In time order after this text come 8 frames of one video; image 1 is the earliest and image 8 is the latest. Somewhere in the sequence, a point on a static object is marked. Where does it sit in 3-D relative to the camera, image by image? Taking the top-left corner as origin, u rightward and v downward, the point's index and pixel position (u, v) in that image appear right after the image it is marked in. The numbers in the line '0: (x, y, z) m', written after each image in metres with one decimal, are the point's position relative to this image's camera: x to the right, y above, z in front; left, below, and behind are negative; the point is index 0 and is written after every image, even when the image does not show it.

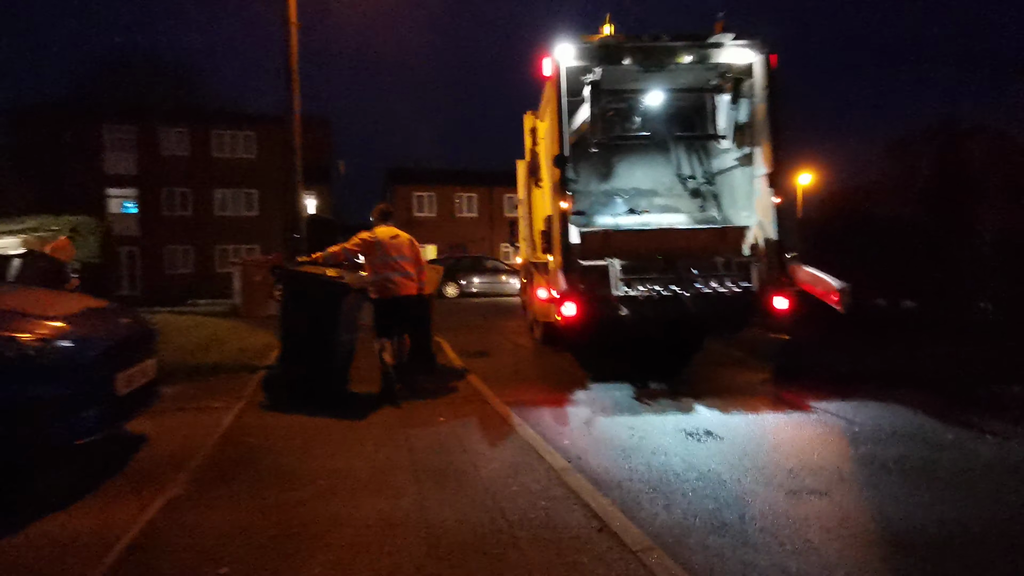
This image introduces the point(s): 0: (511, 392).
0: (-0.1, -1.7, +9.3) m
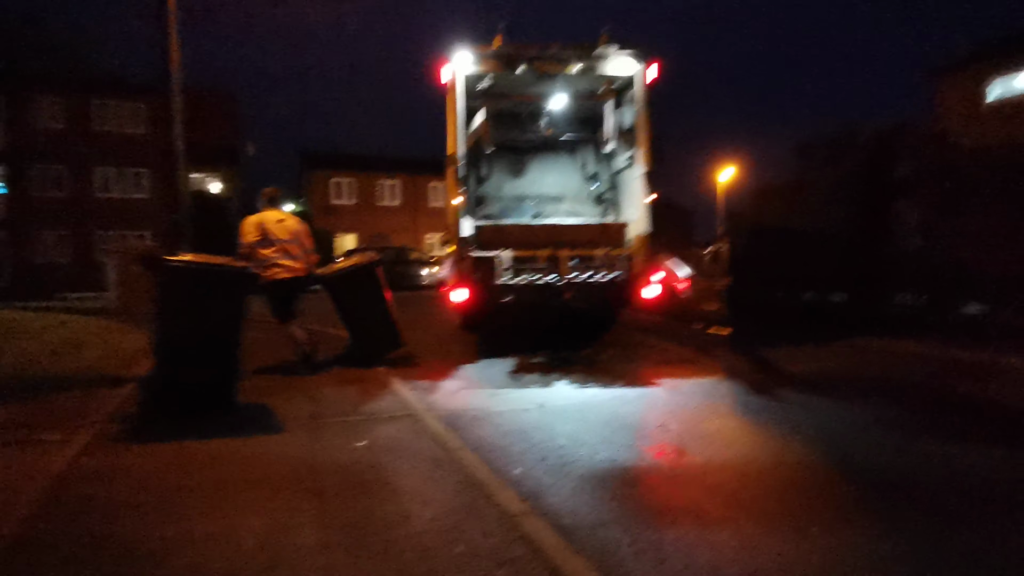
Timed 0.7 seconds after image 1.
0: (-1.1, -1.6, +8.0) m
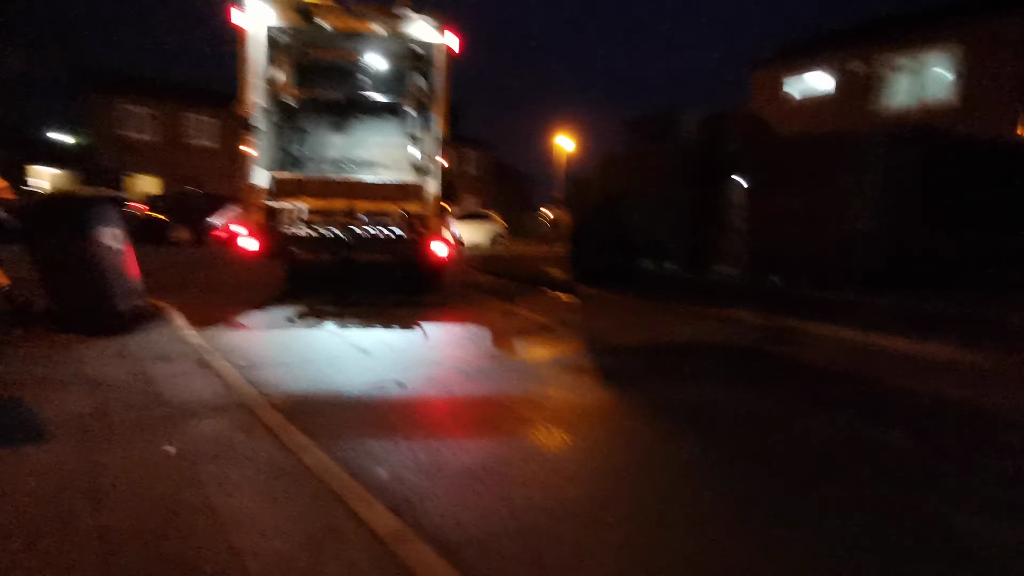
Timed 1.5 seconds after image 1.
0: (-2.9, -1.1, +6.7) m
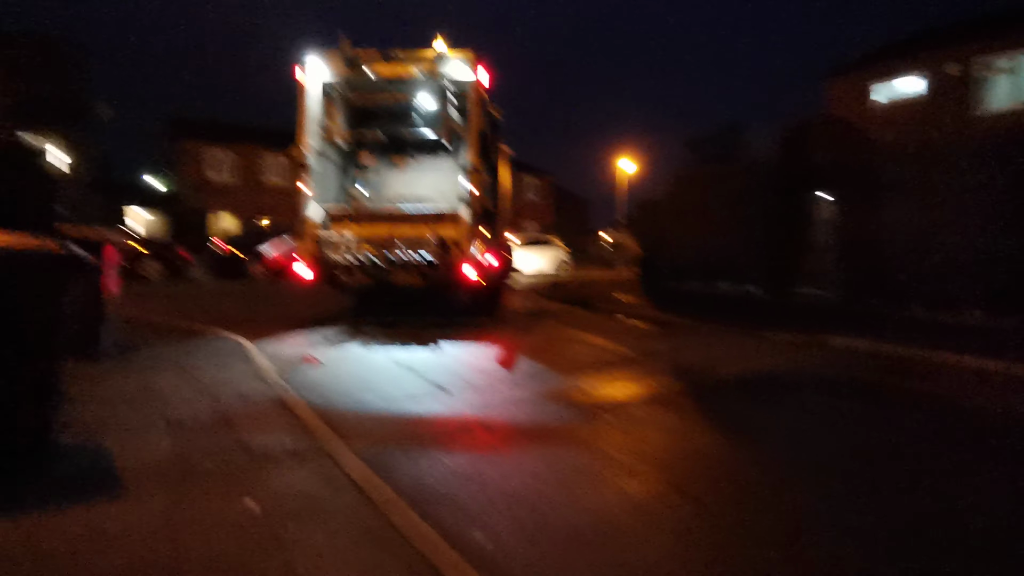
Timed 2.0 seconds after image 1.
0: (-1.9, -1.5, +6.4) m
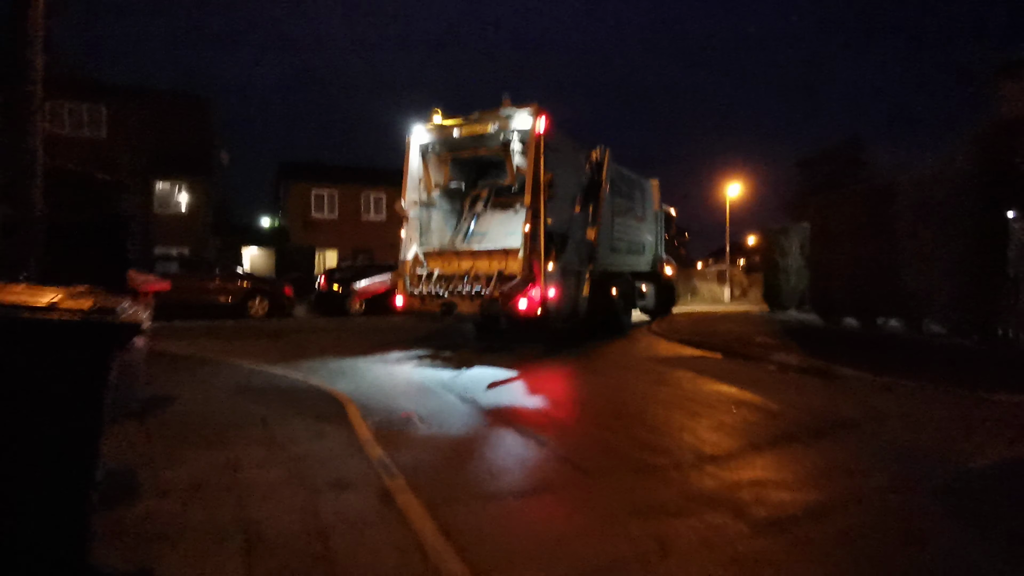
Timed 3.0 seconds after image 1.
0: (-0.3, -2.0, +4.8) m
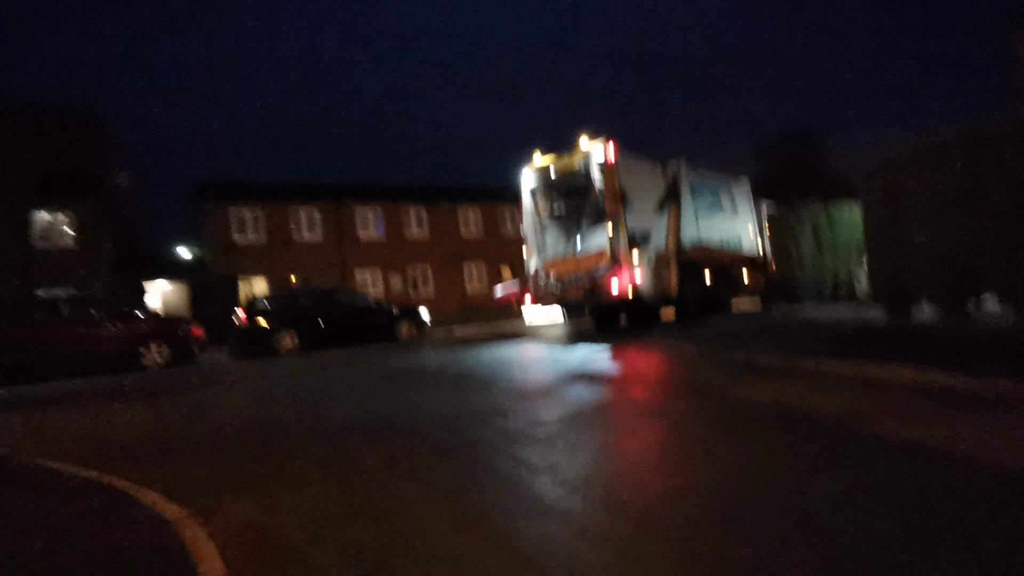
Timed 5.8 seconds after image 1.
0: (+0.3, -2.1, +0.8) m
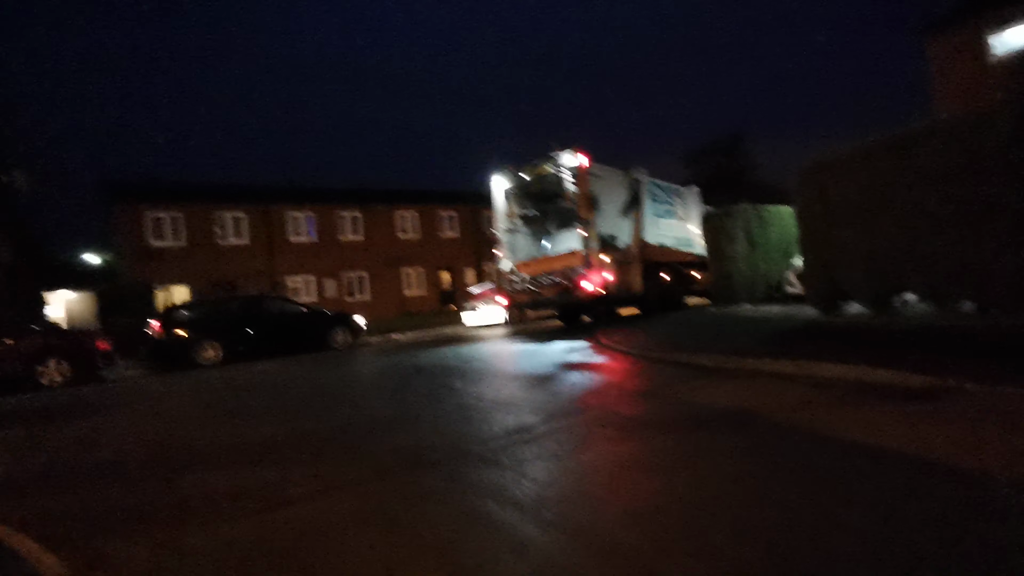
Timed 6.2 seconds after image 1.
0: (+0.3, -2.1, +0.4) m
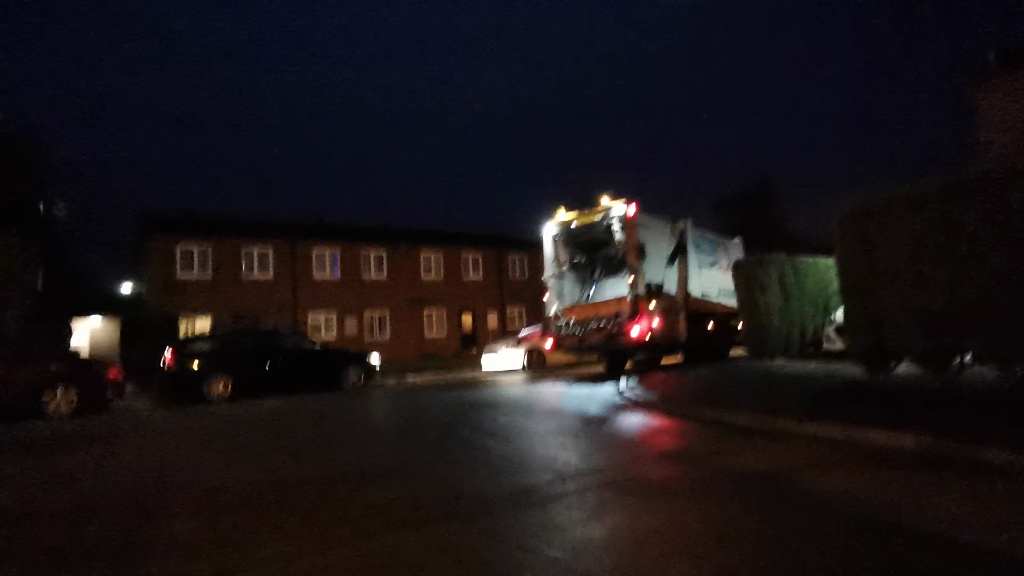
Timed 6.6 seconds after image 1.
0: (+0.1, -2.0, -0.5) m
